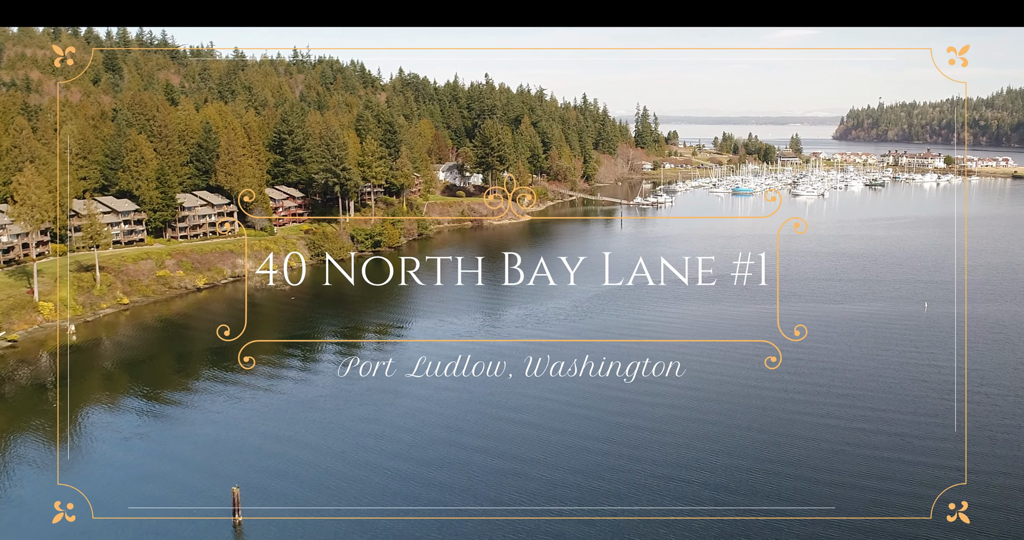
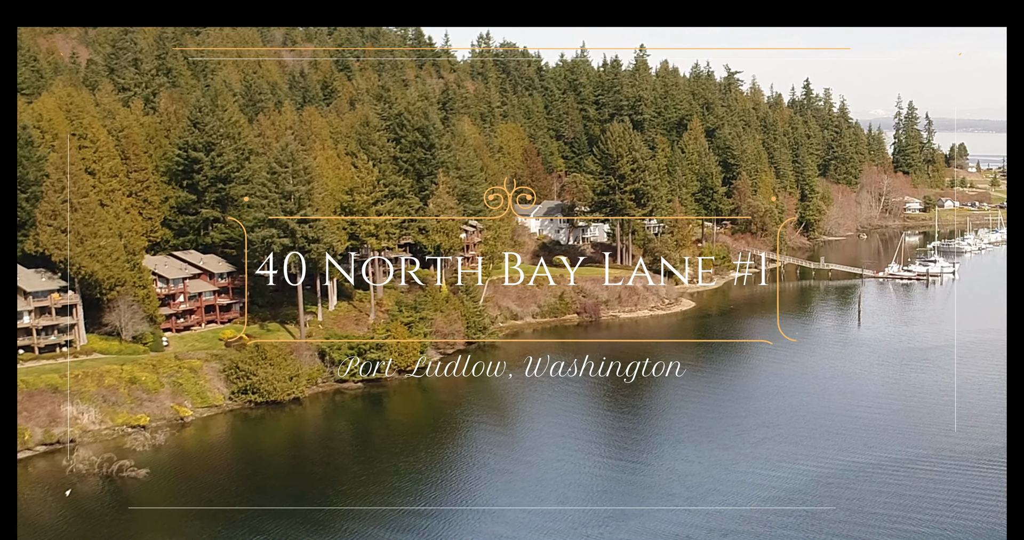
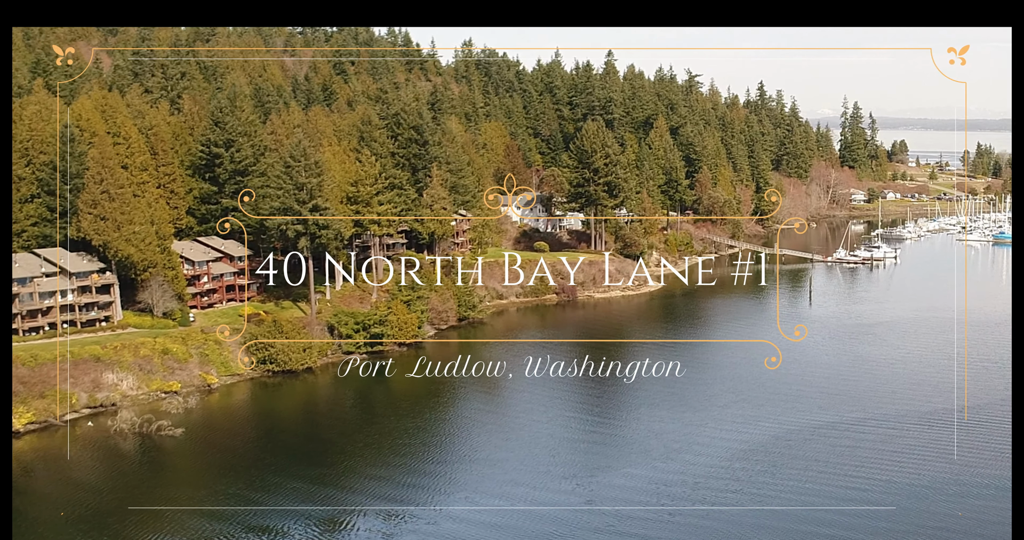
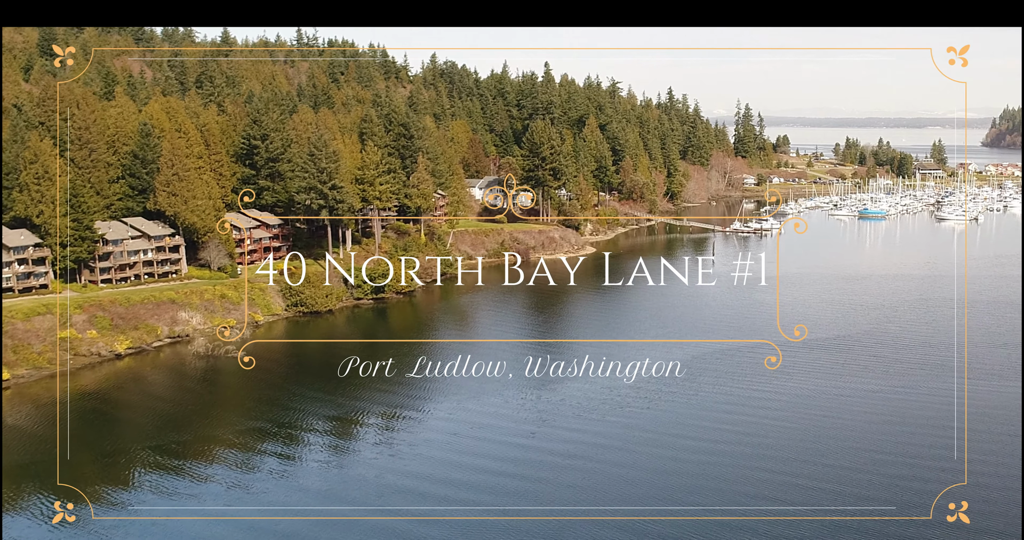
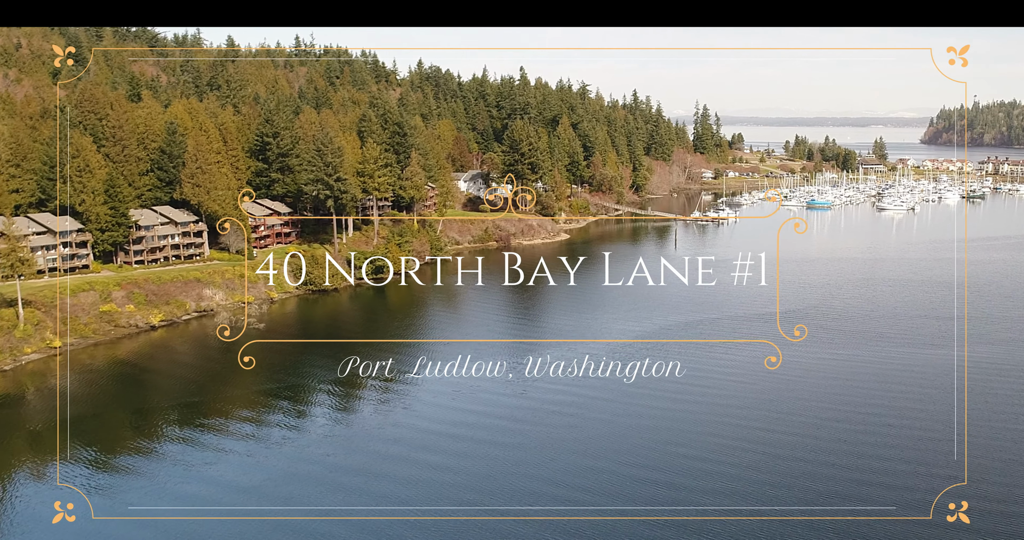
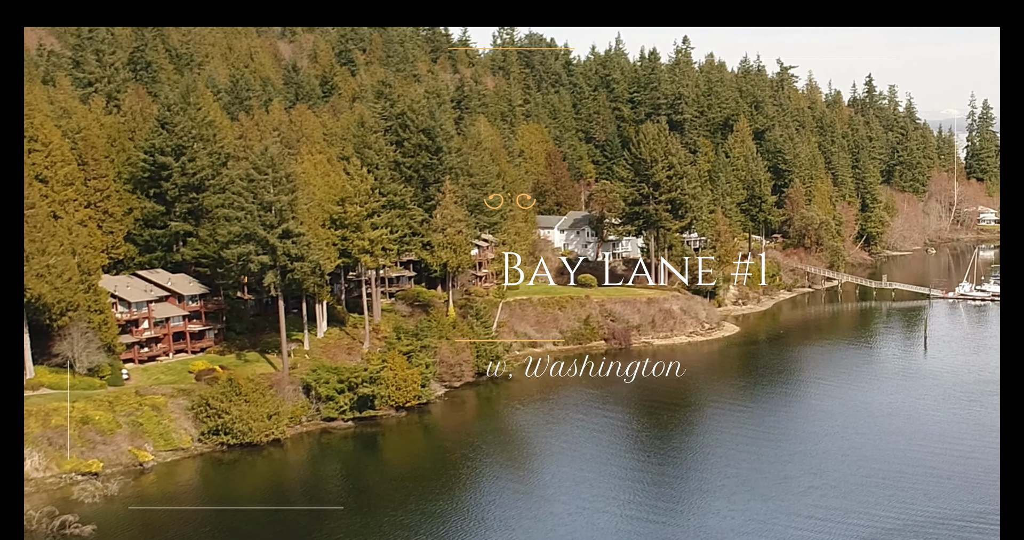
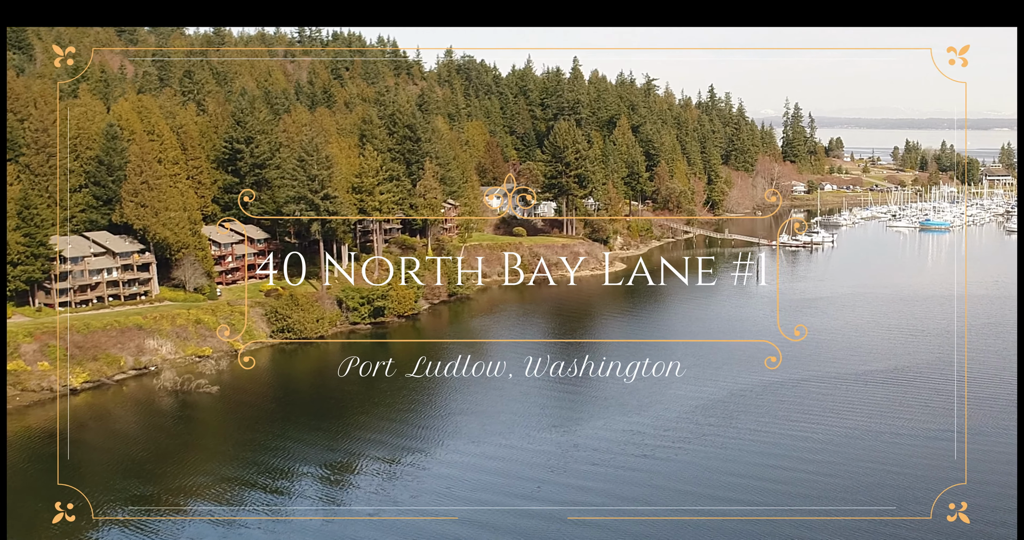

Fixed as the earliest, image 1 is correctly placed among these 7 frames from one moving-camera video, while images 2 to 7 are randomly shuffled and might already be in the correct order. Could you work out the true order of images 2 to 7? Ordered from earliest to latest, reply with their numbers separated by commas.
5, 4, 7, 3, 2, 6
